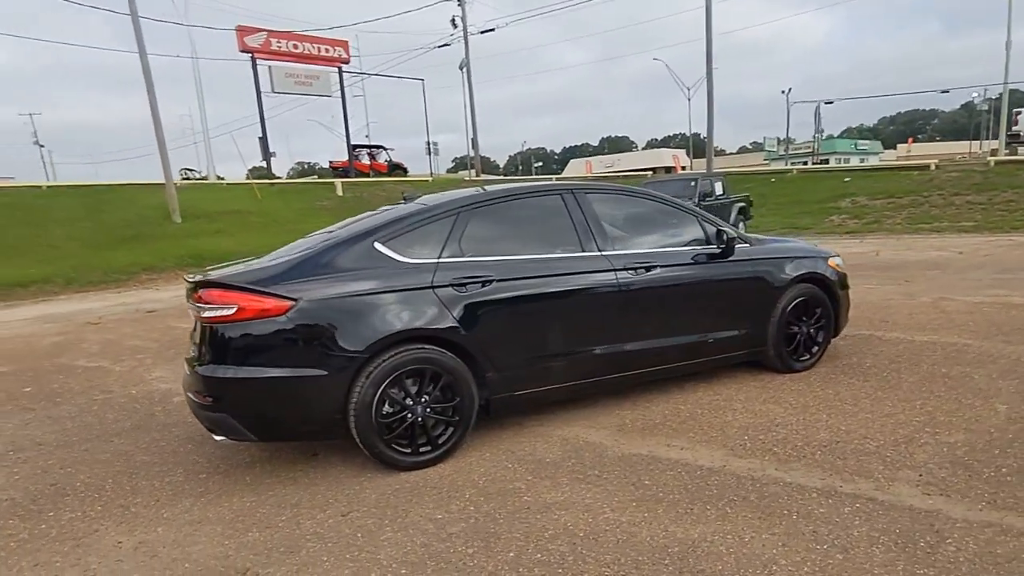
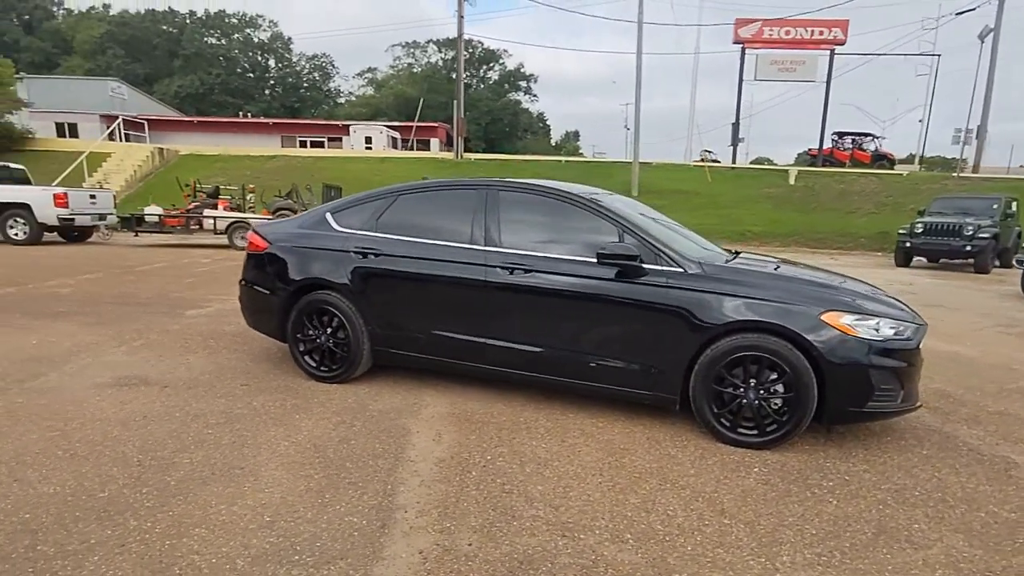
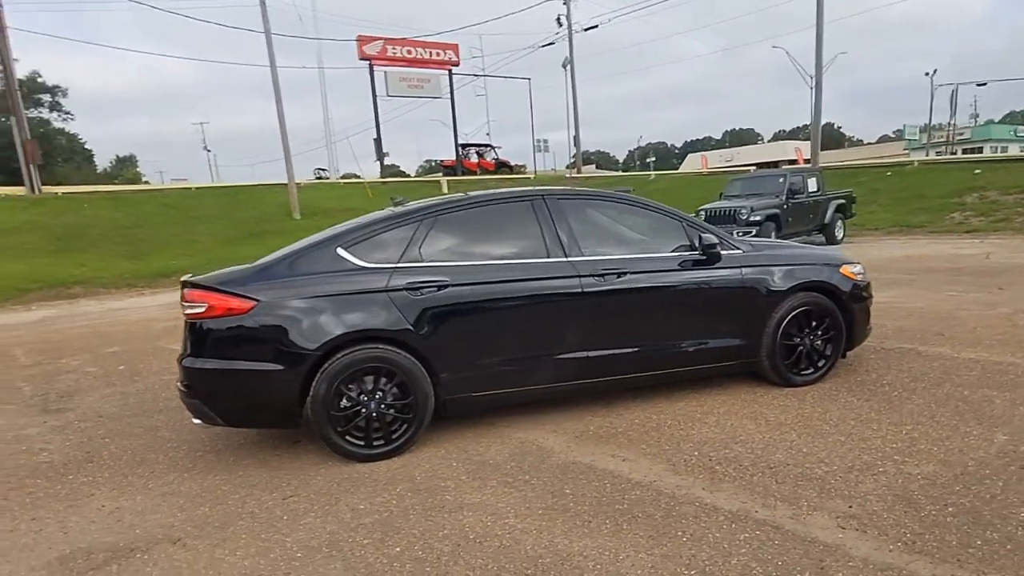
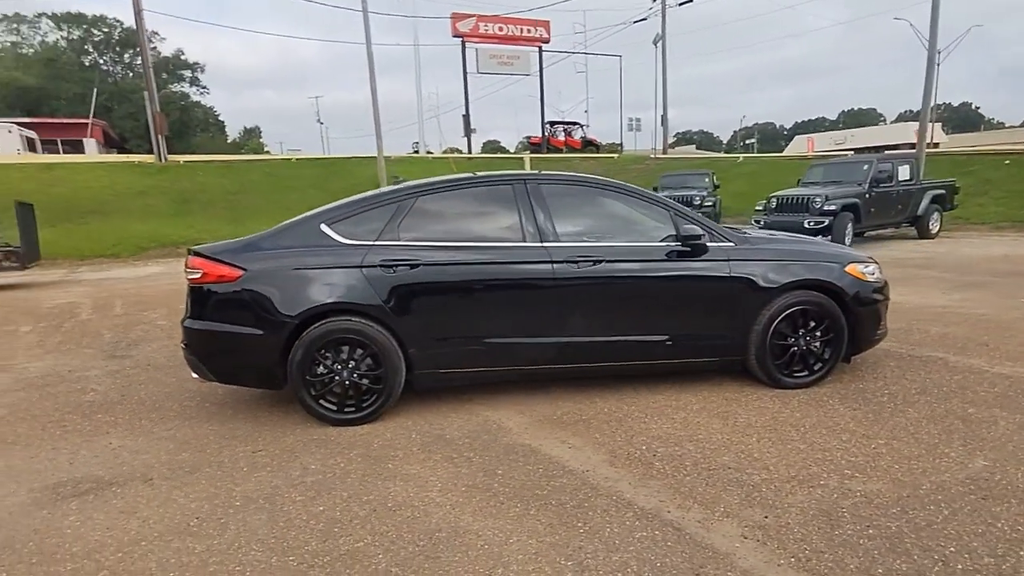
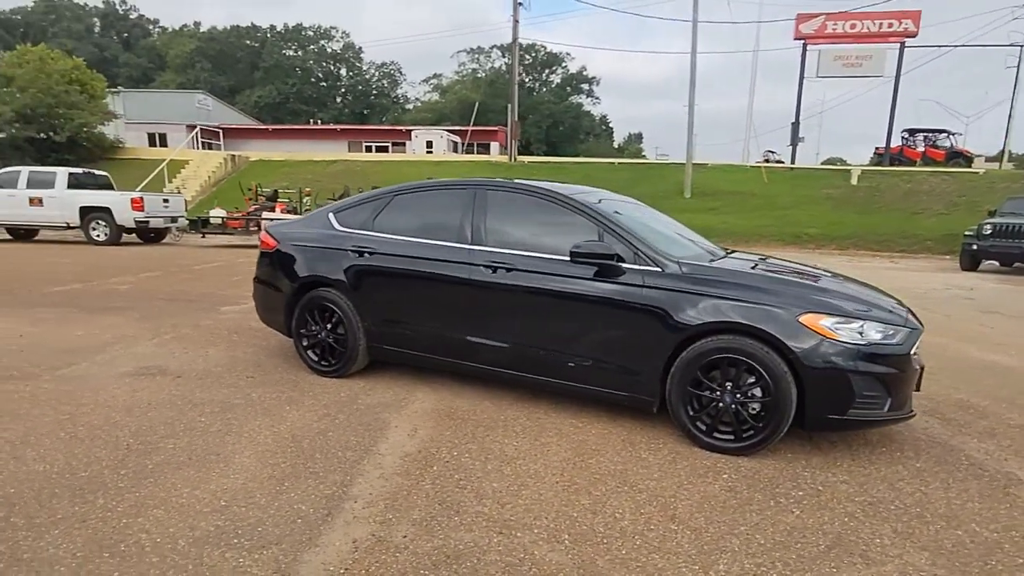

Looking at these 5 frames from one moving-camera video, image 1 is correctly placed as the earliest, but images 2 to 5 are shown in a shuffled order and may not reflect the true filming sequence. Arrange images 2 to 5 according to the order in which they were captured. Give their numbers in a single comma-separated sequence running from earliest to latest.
3, 4, 2, 5
